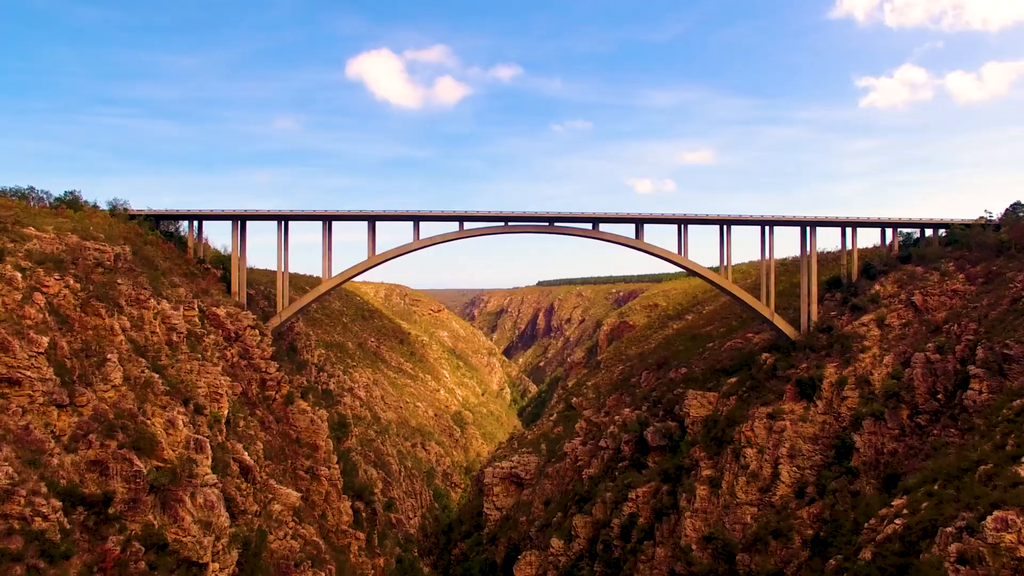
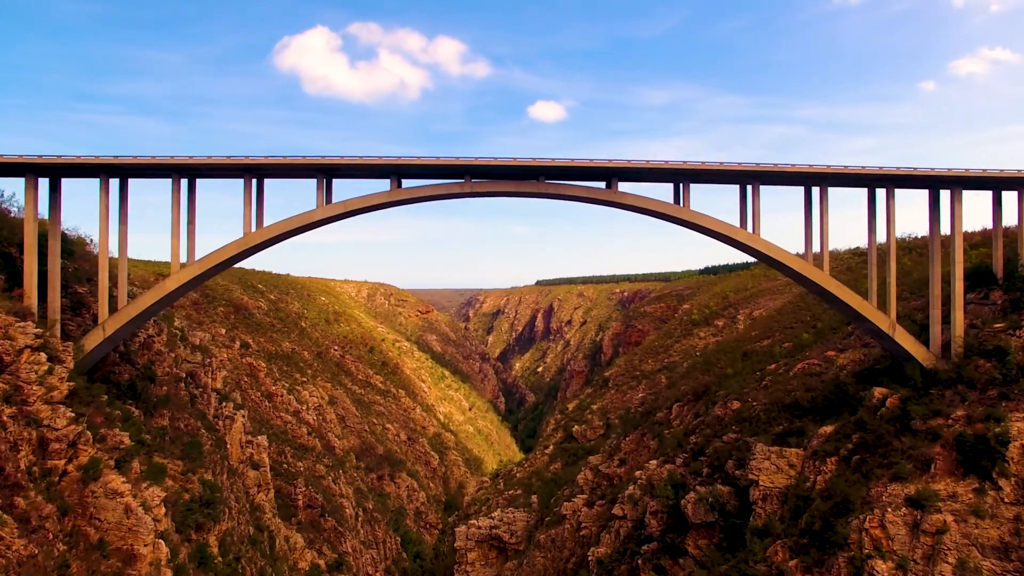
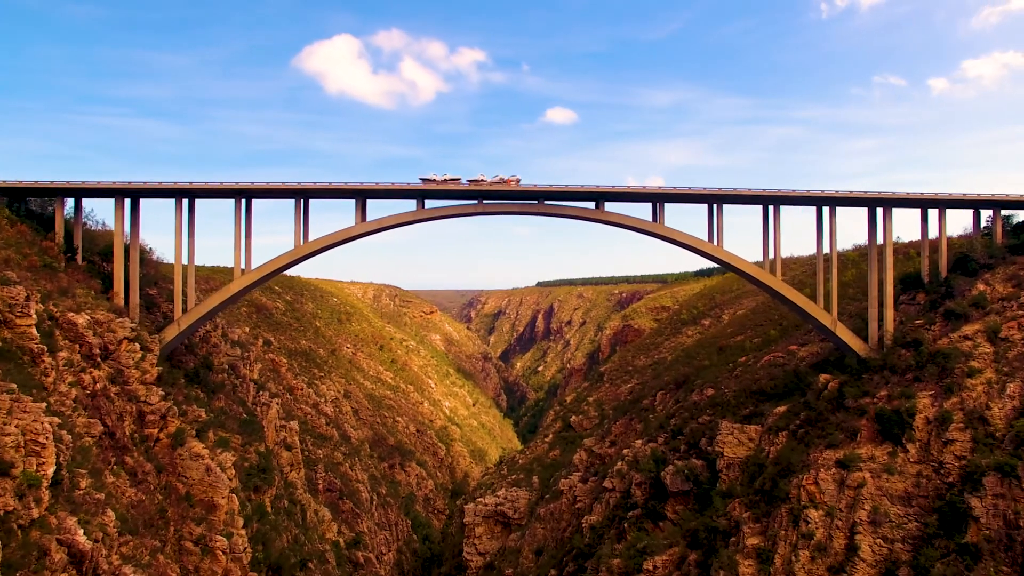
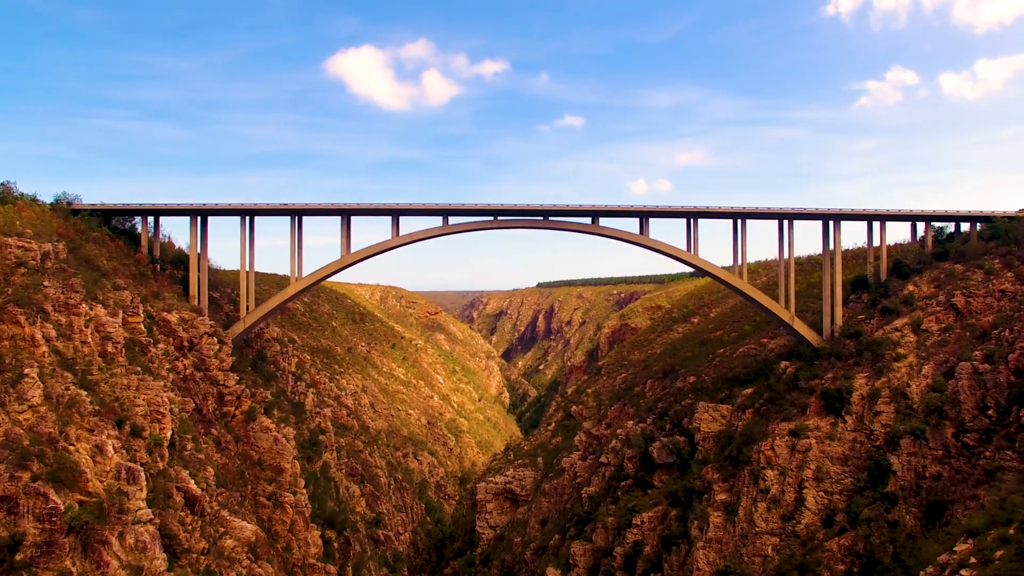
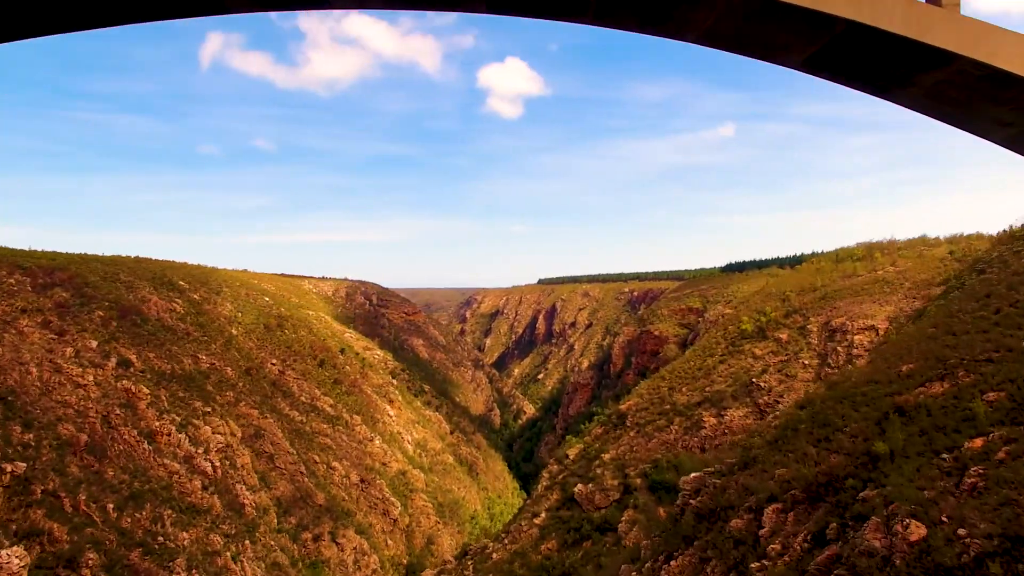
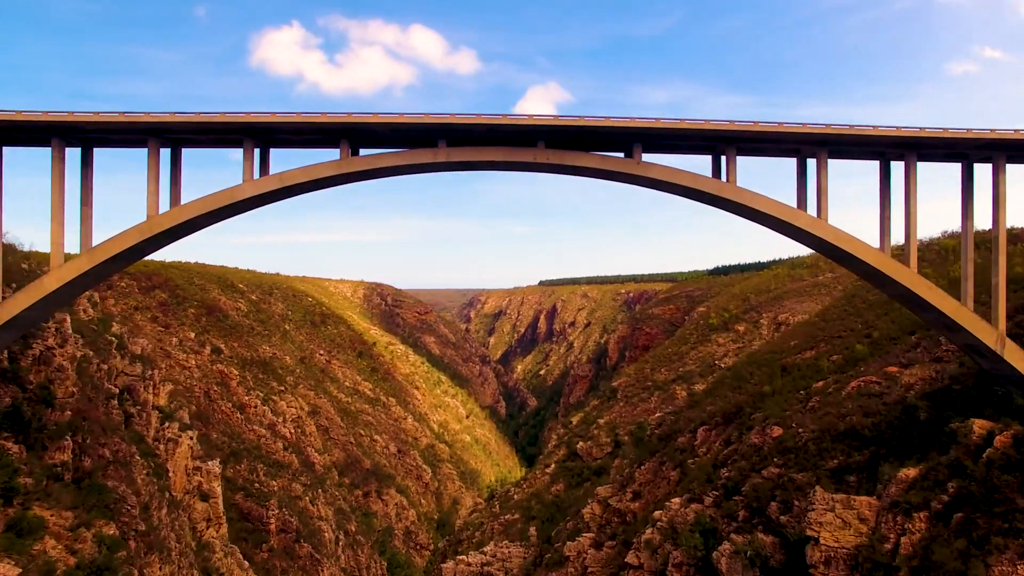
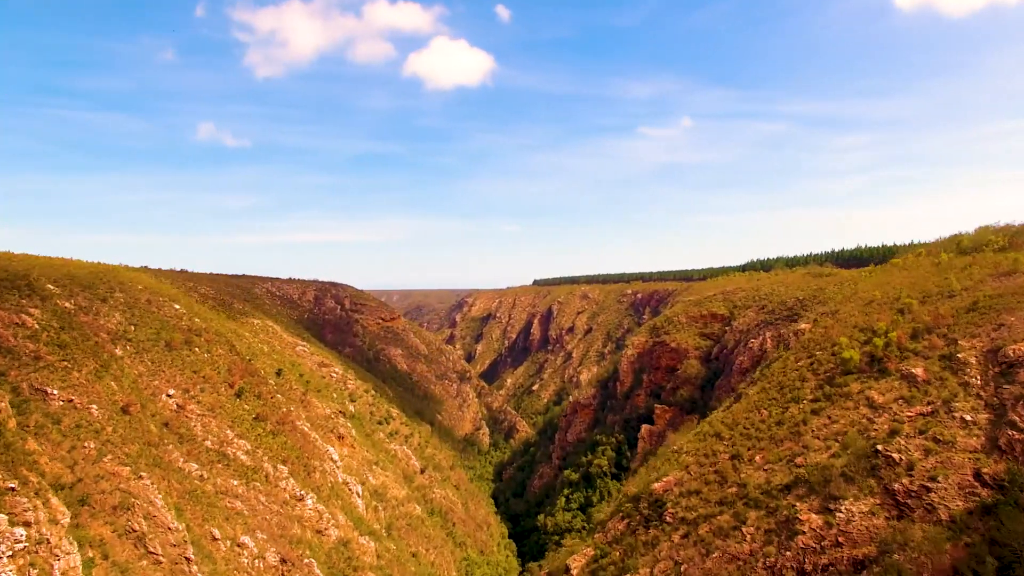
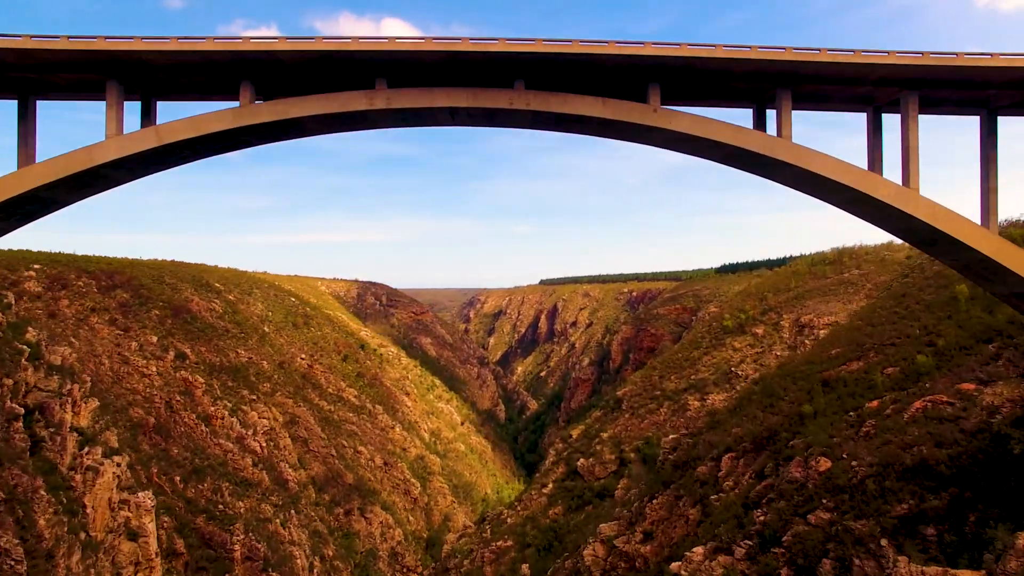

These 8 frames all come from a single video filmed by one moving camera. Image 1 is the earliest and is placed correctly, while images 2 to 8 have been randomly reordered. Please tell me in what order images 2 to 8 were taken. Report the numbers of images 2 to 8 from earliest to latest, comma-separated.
4, 3, 2, 6, 8, 5, 7
